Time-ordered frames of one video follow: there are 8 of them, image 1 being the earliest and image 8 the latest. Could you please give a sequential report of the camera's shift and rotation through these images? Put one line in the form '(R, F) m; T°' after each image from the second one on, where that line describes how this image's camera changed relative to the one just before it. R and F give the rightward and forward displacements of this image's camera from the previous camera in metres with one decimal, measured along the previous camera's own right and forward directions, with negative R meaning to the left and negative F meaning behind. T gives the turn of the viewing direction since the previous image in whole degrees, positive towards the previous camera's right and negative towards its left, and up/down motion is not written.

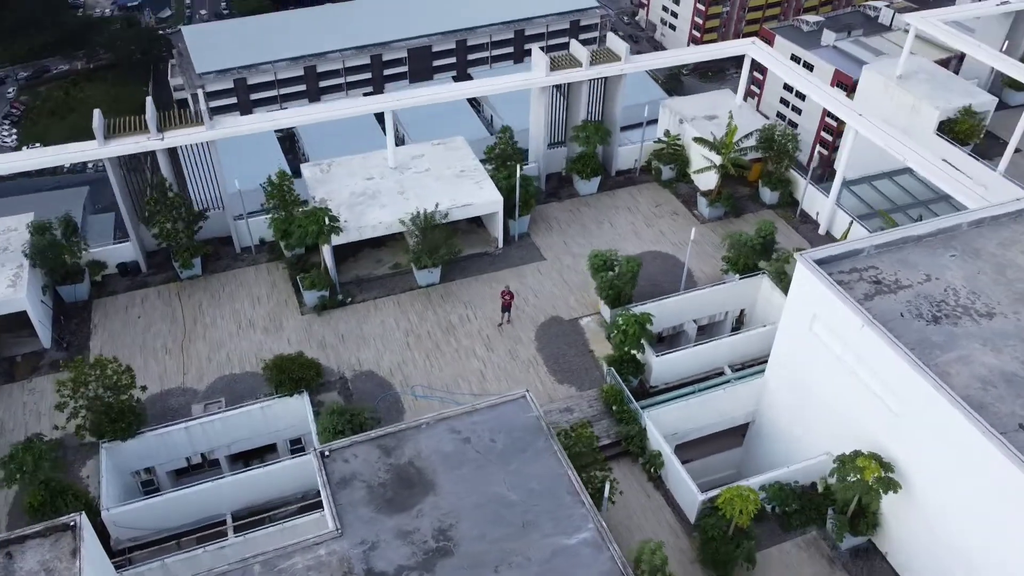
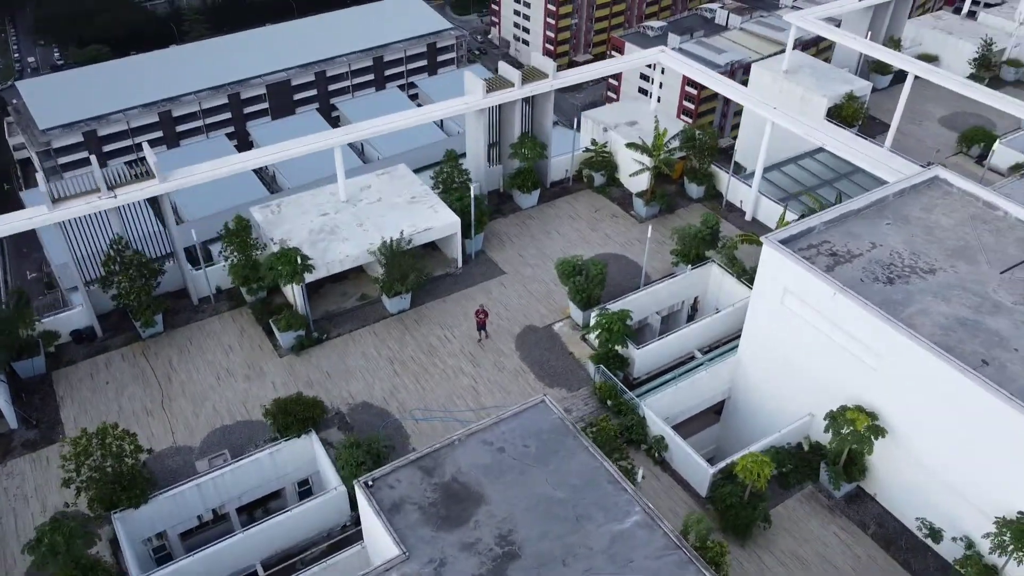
(-2.8, -0.6) m; +9°
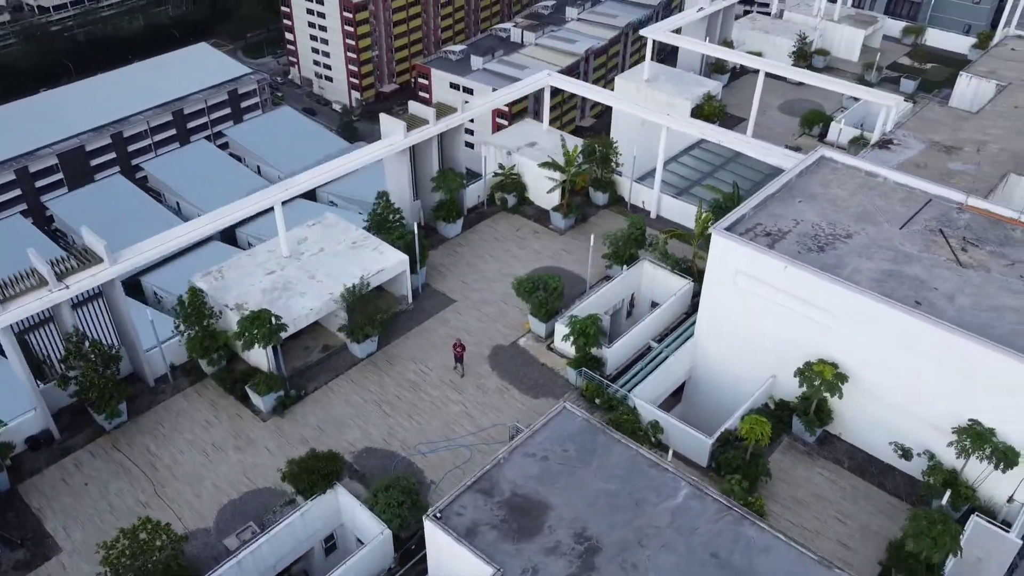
(-4.0, -0.7) m; +12°
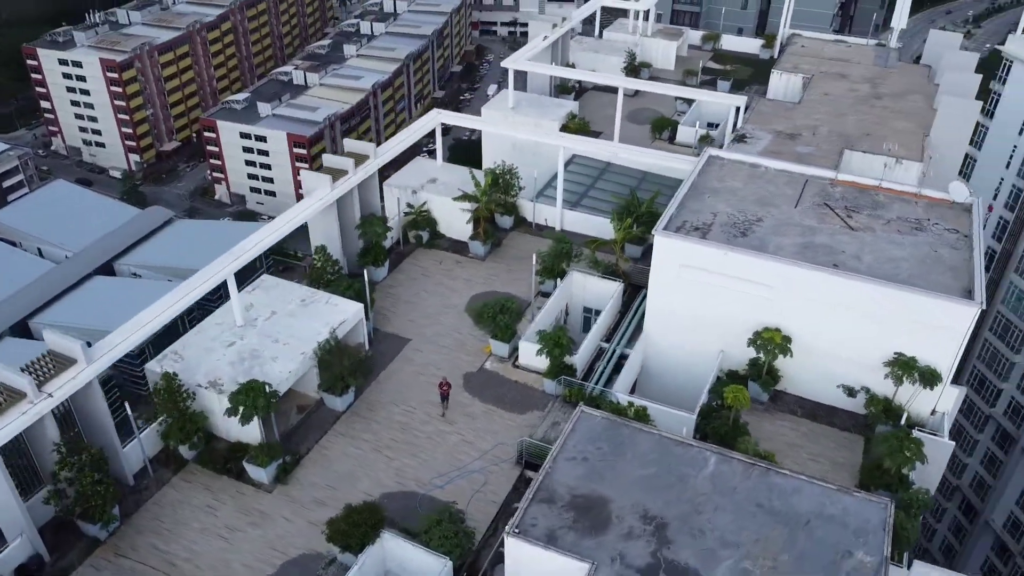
(-4.9, -0.8) m; +14°
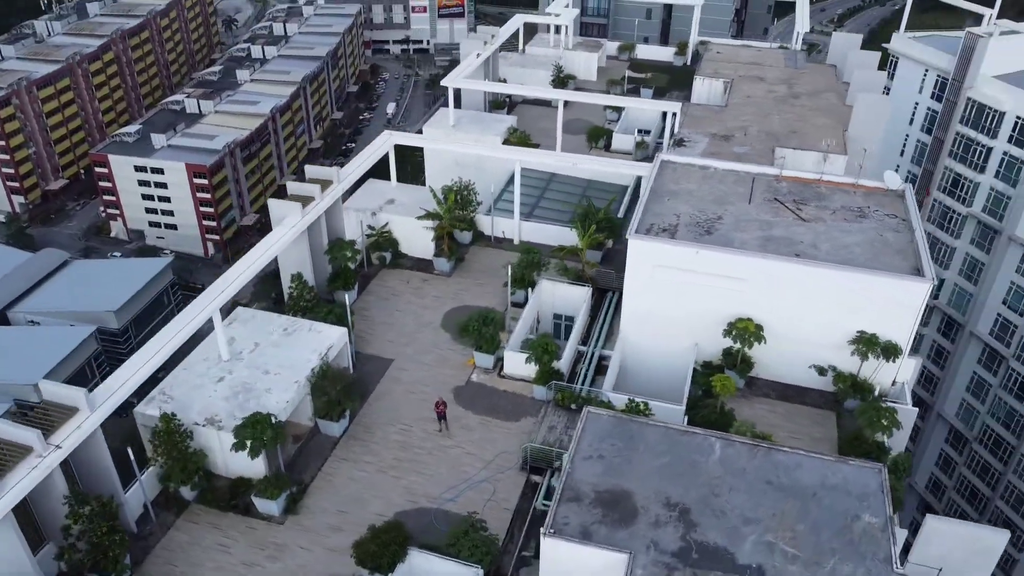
(-2.5, -0.5) m; +7°
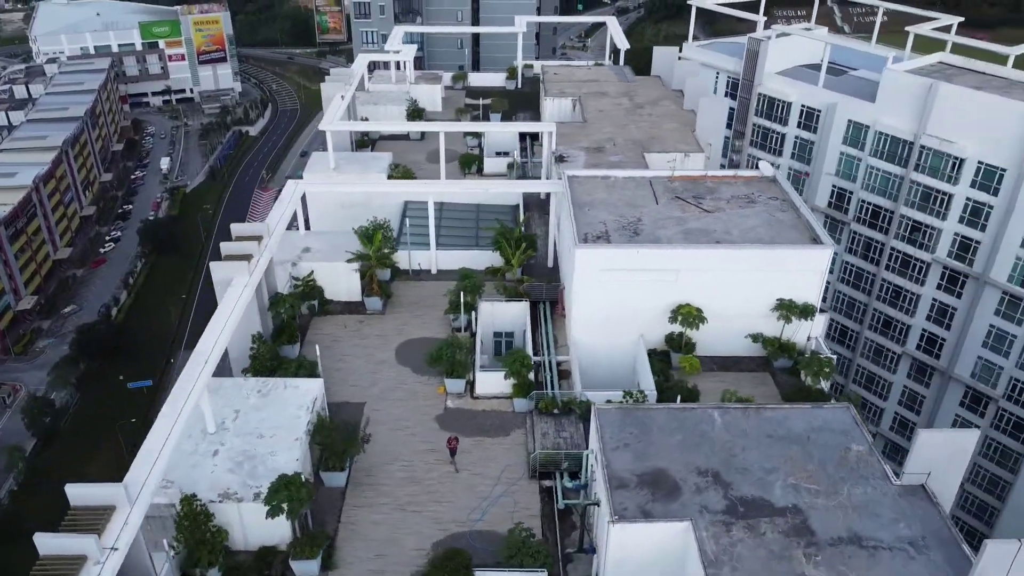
(-5.6, -0.6) m; +15°
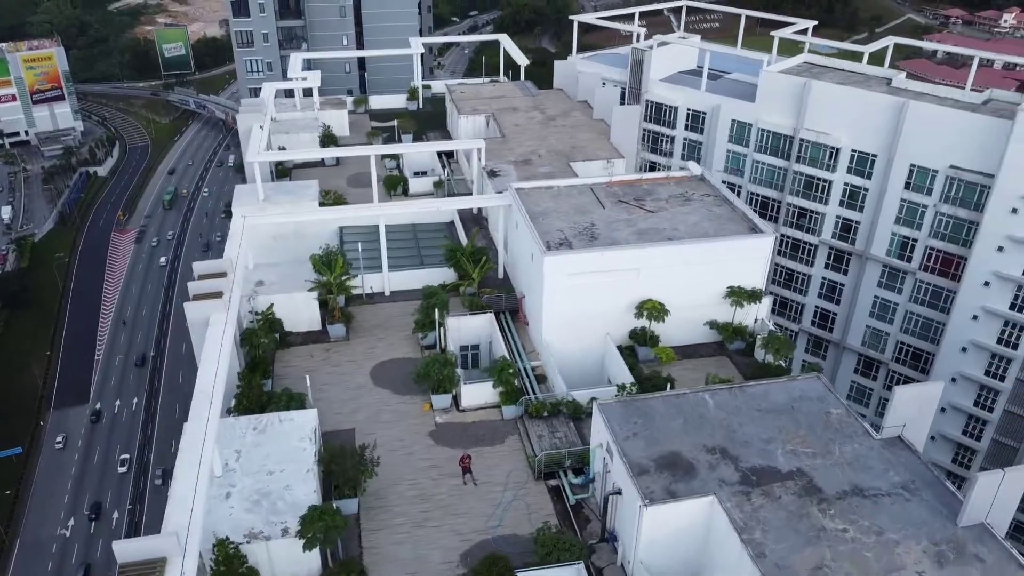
(-3.7, -0.5) m; +9°
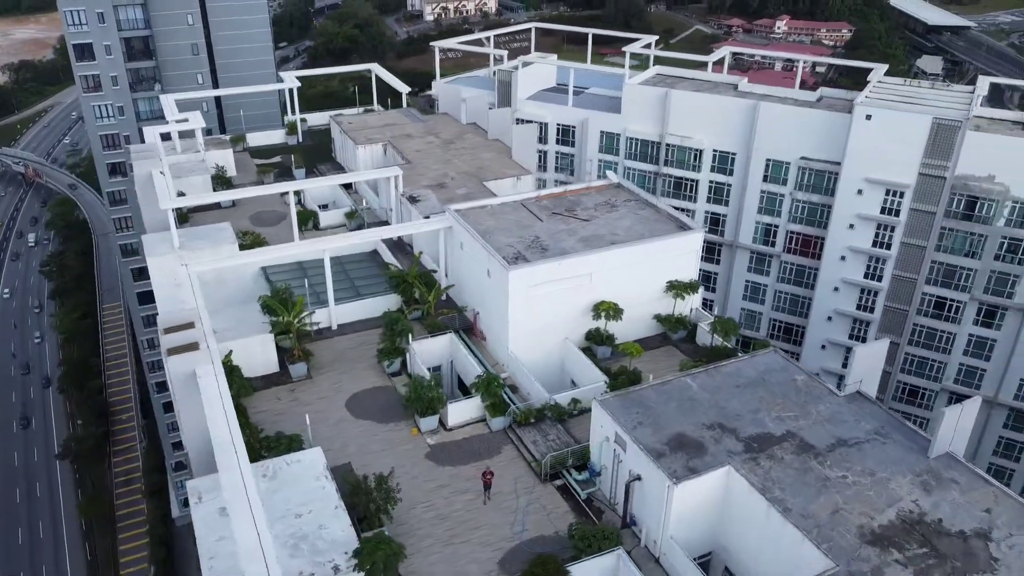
(-4.9, -0.6) m; +12°
